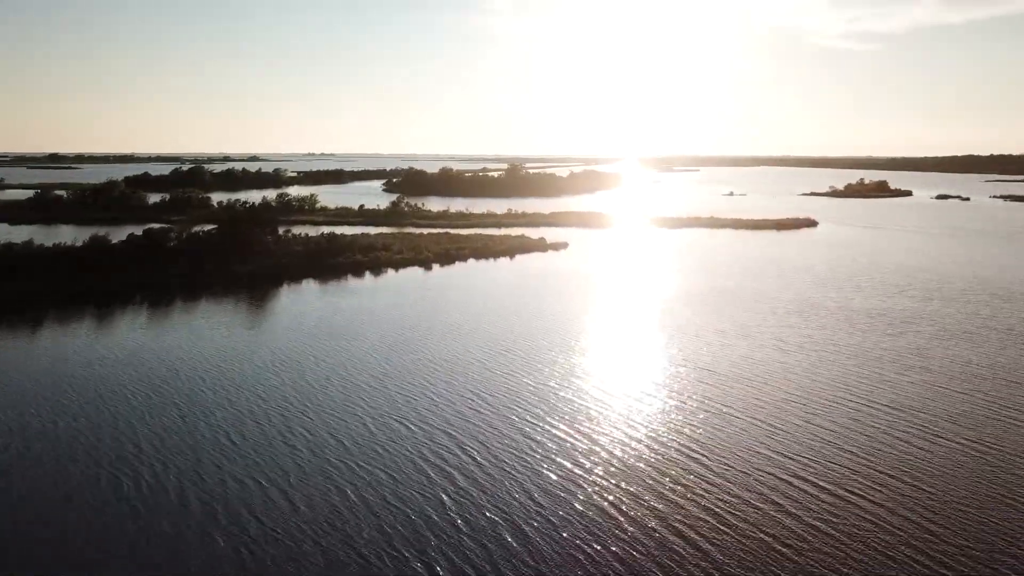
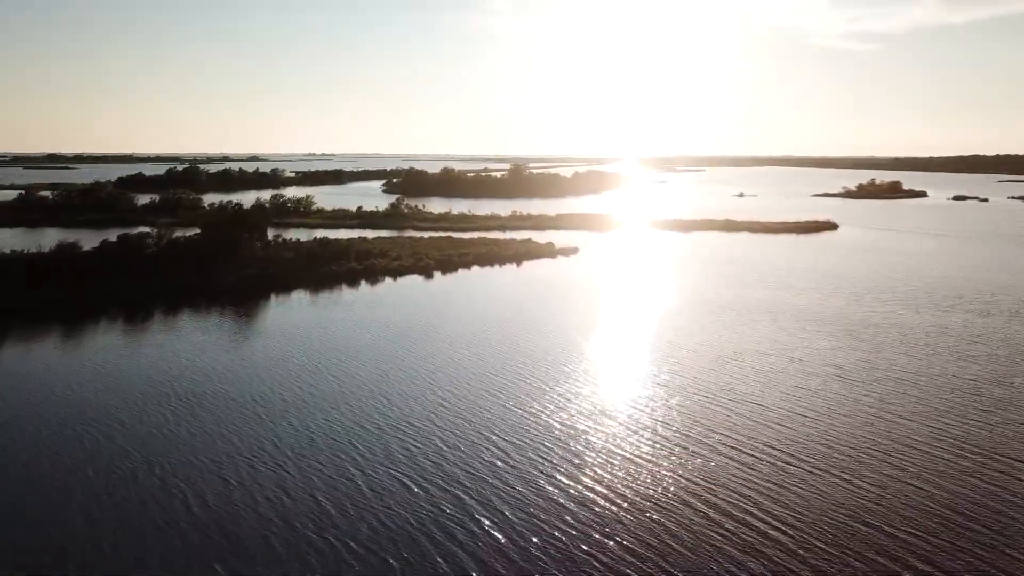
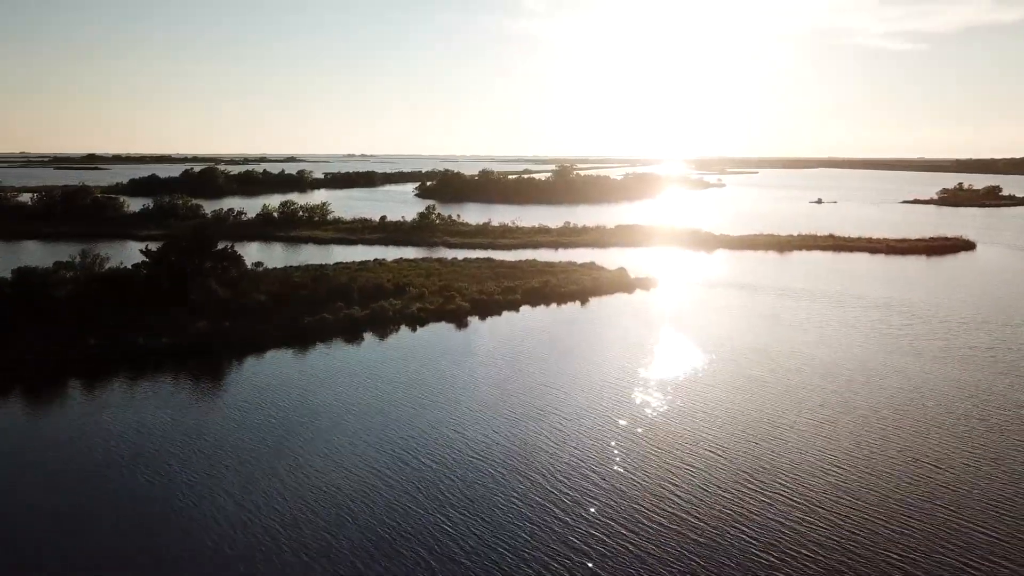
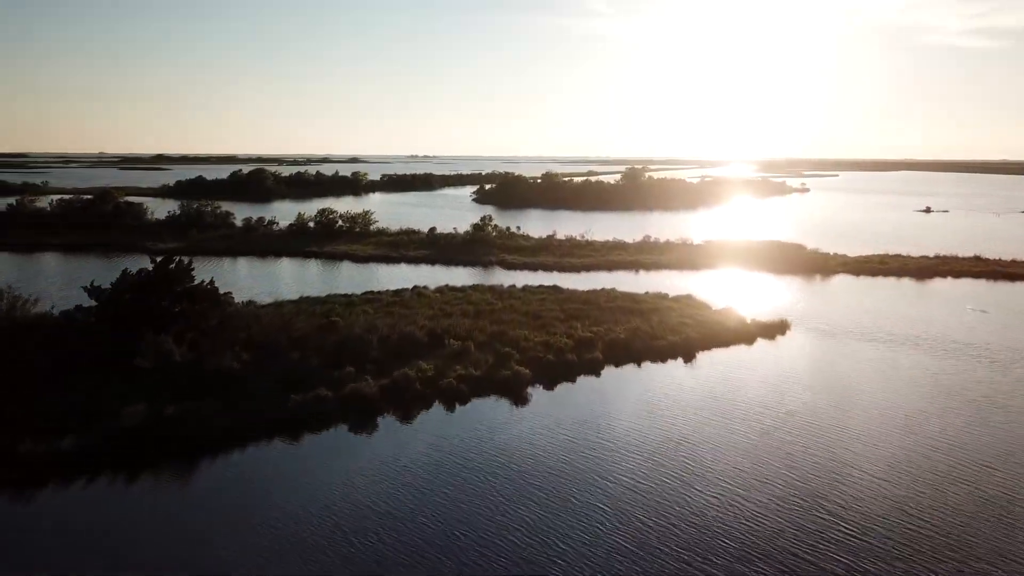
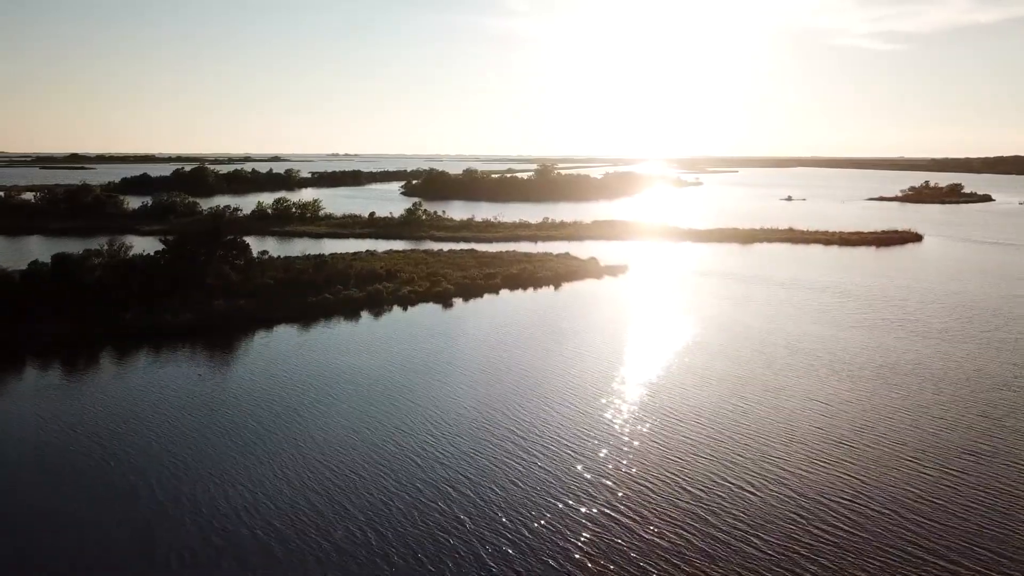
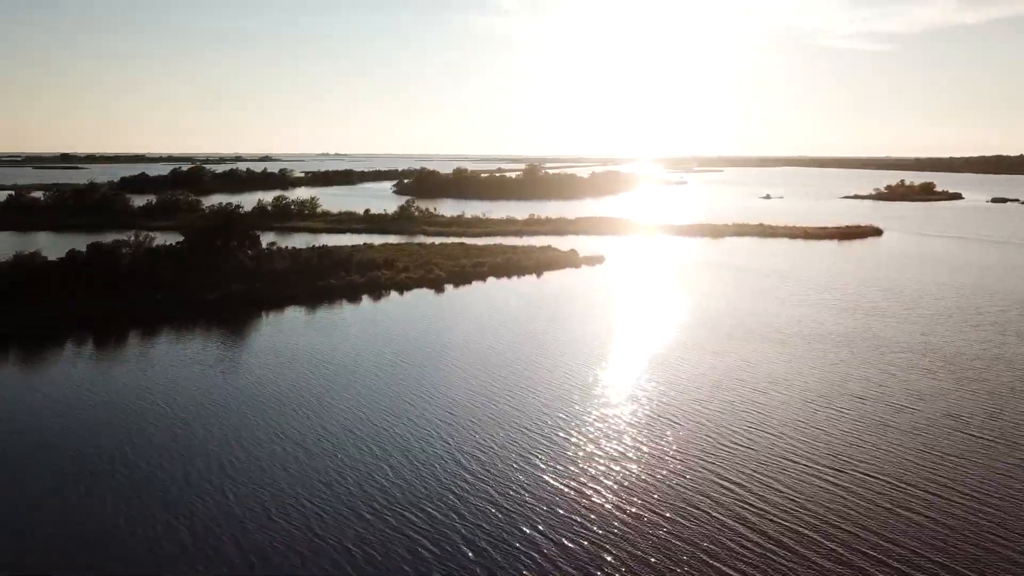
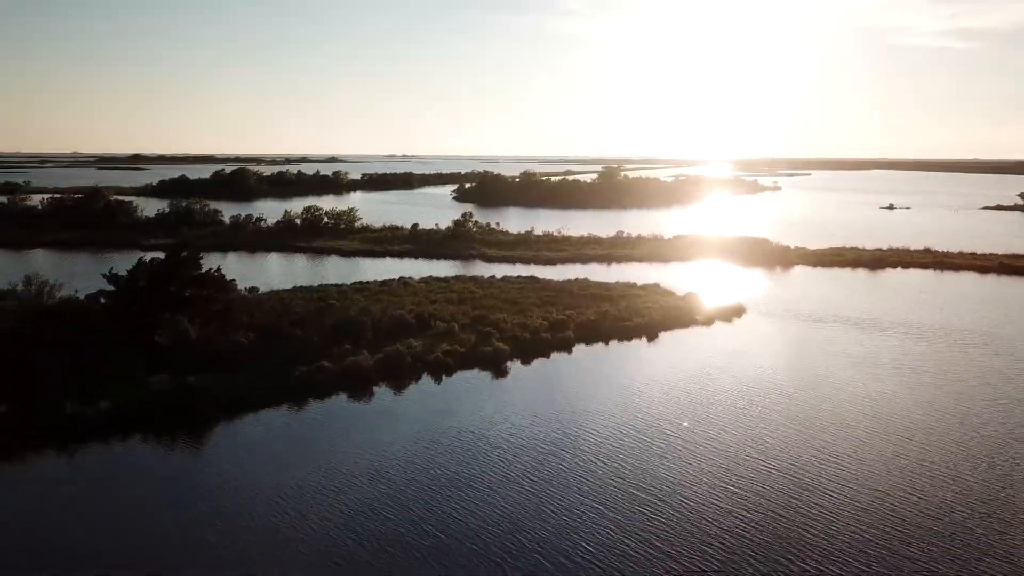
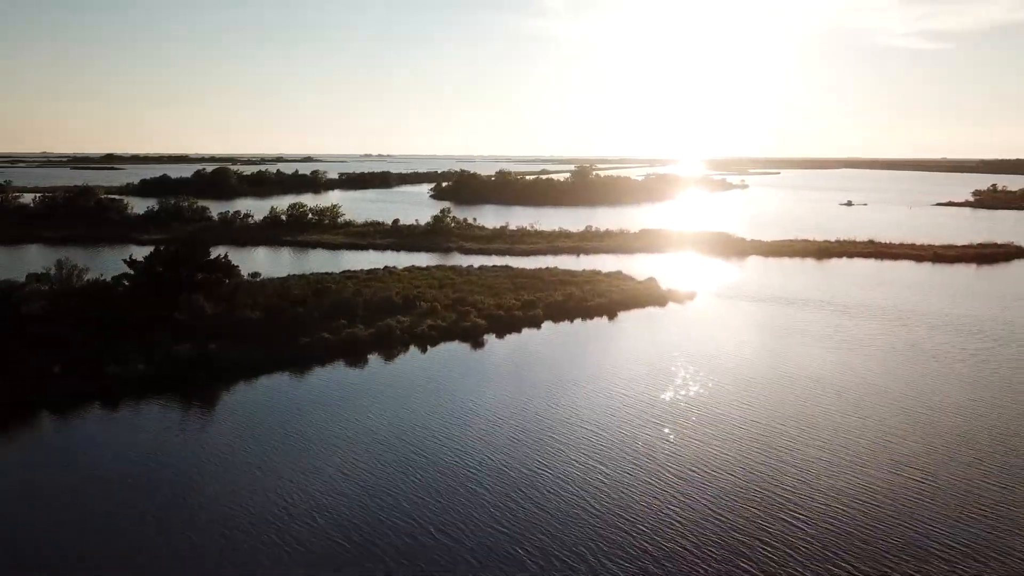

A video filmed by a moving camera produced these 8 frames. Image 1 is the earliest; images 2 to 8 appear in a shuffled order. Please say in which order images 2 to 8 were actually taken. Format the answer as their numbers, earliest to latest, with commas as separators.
2, 6, 5, 3, 8, 7, 4
